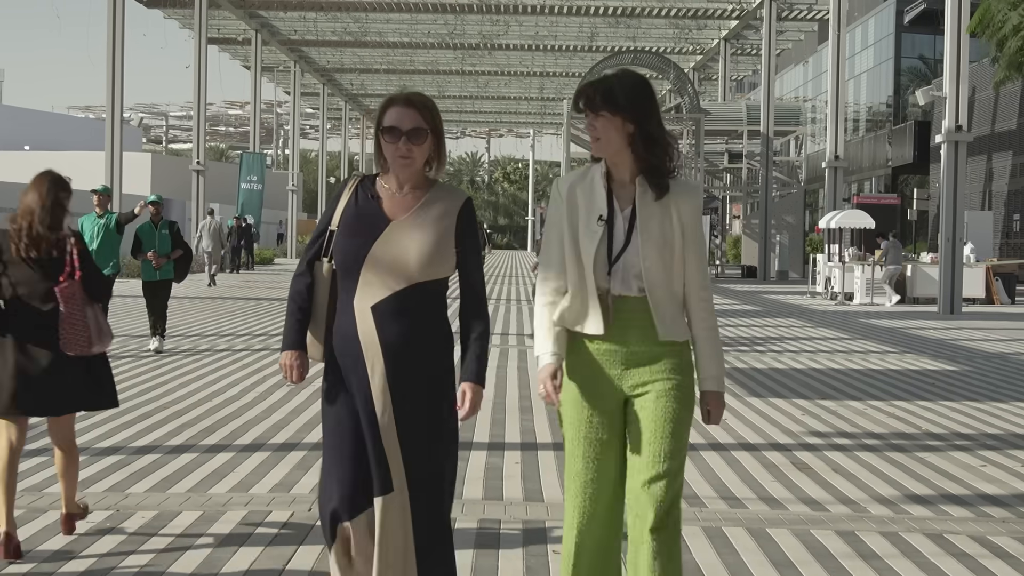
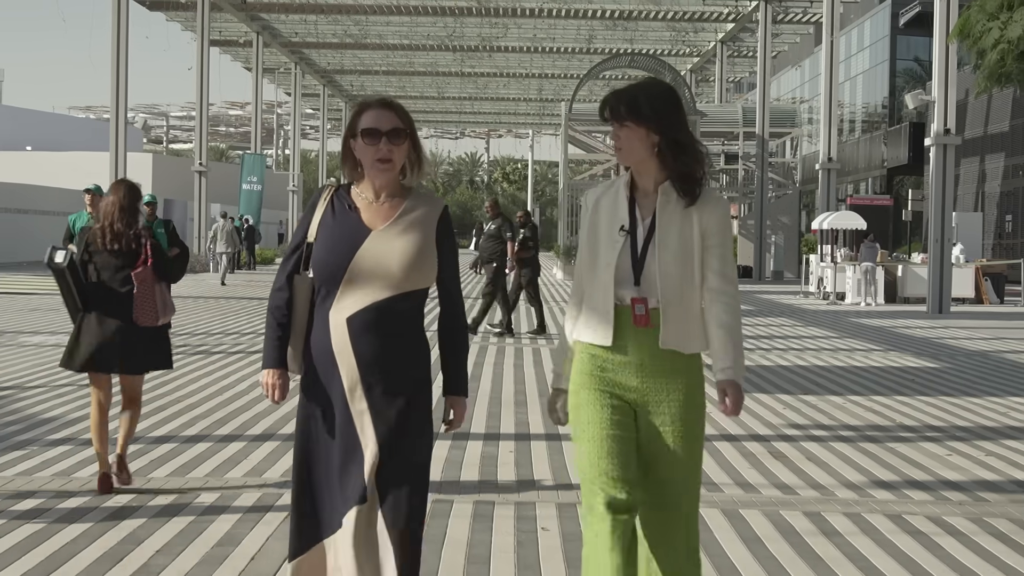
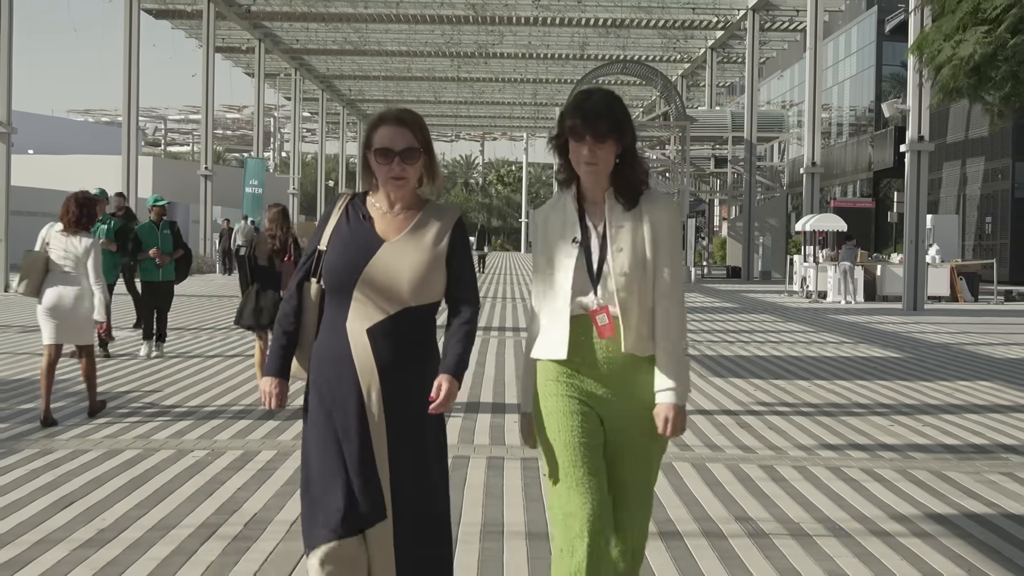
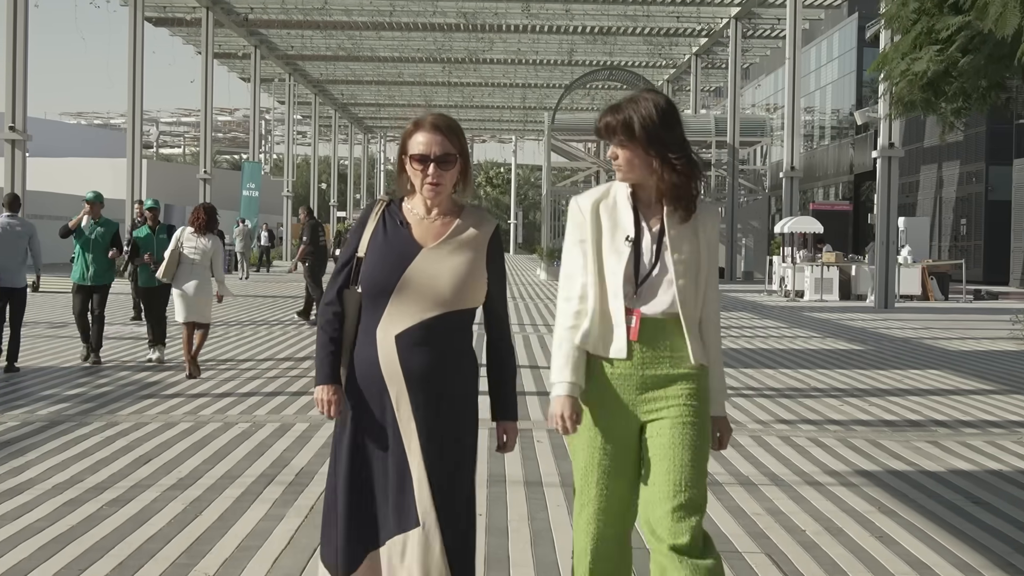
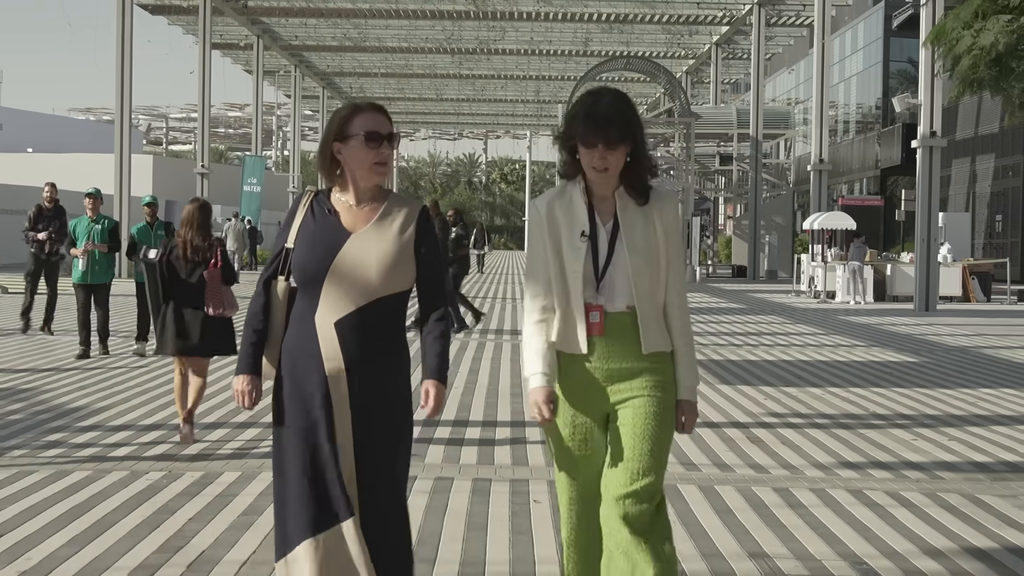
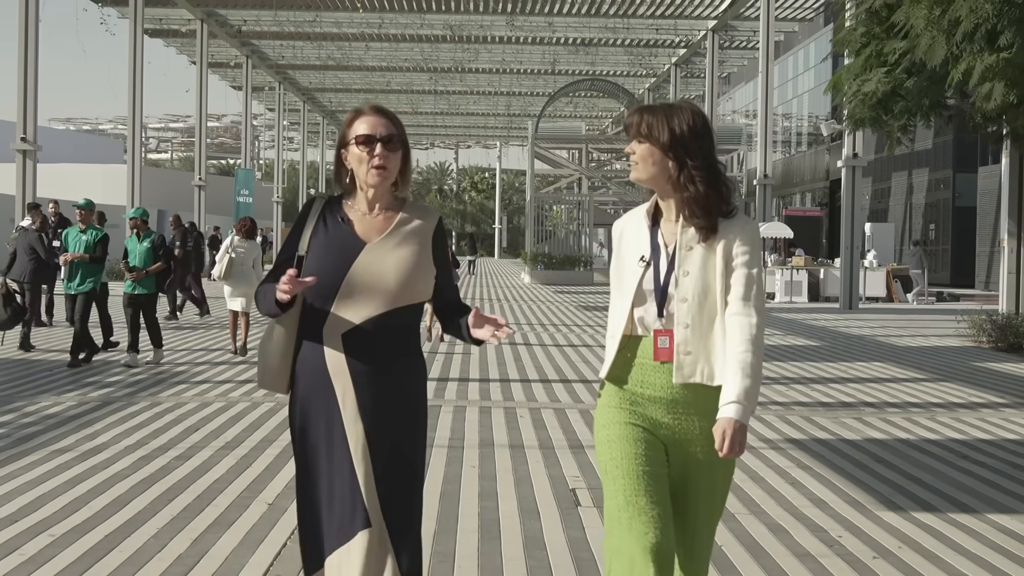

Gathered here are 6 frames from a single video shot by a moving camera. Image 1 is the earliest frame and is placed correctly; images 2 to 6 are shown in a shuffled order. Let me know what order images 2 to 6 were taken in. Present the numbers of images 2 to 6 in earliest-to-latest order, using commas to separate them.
2, 5, 3, 4, 6
